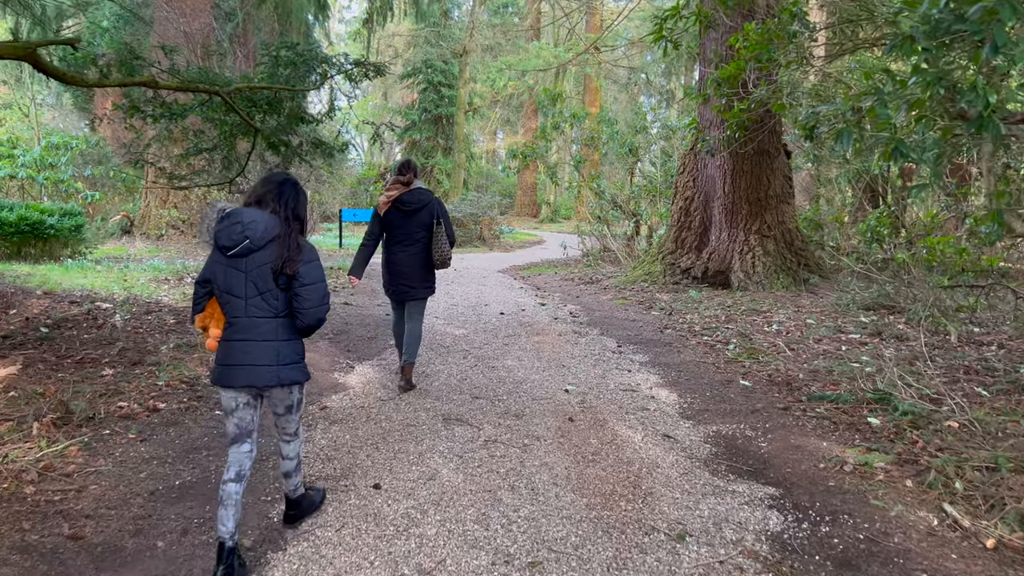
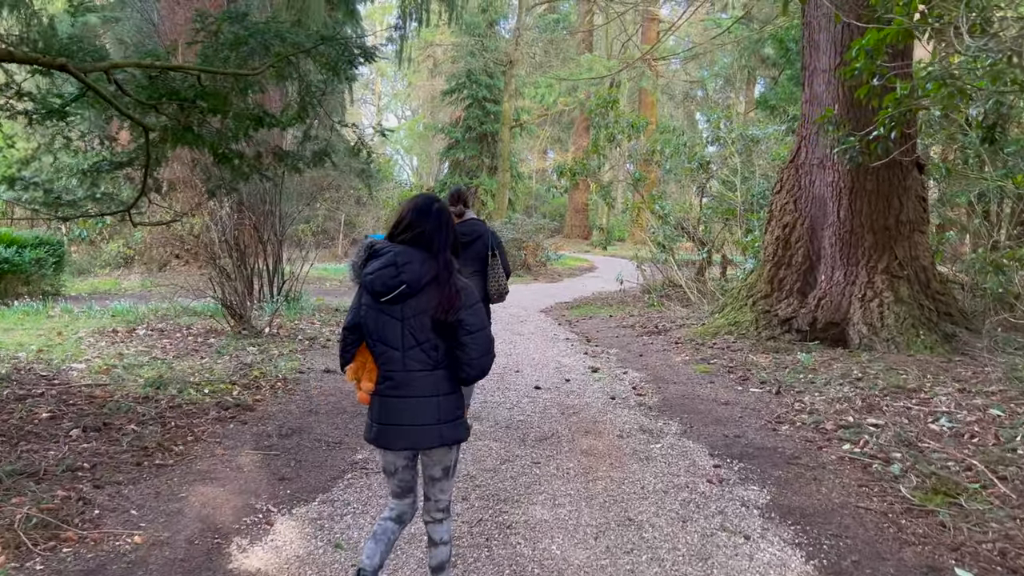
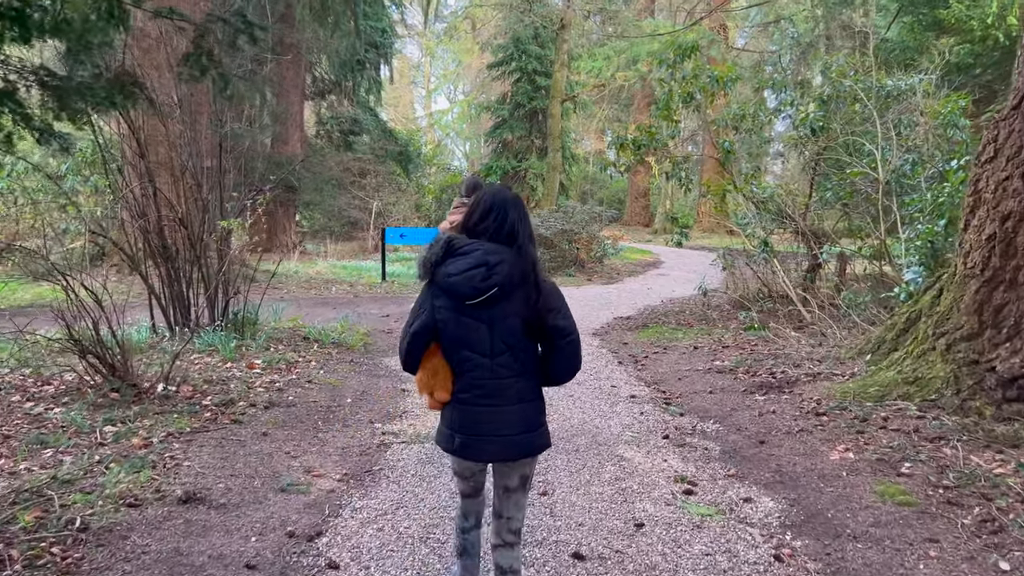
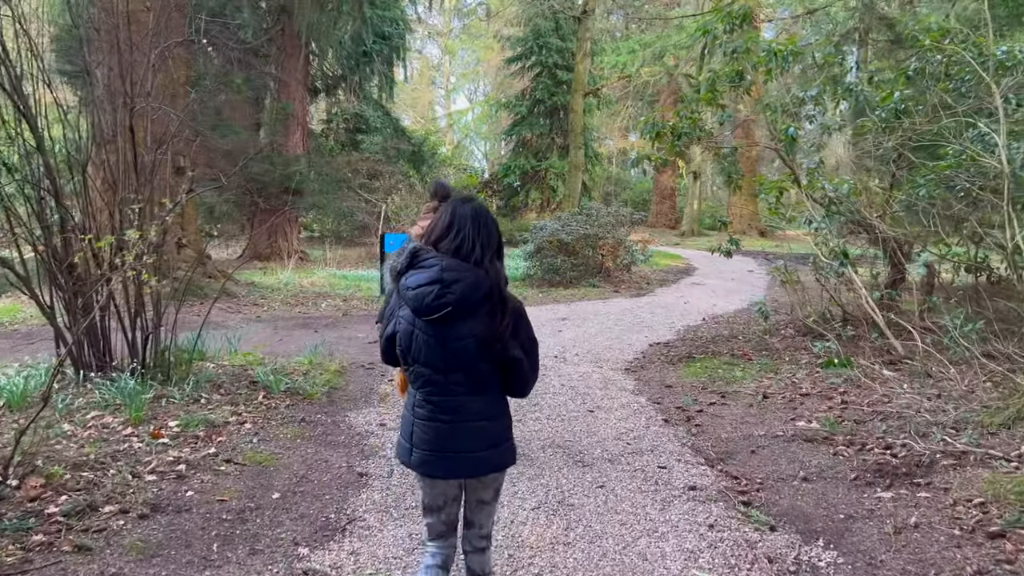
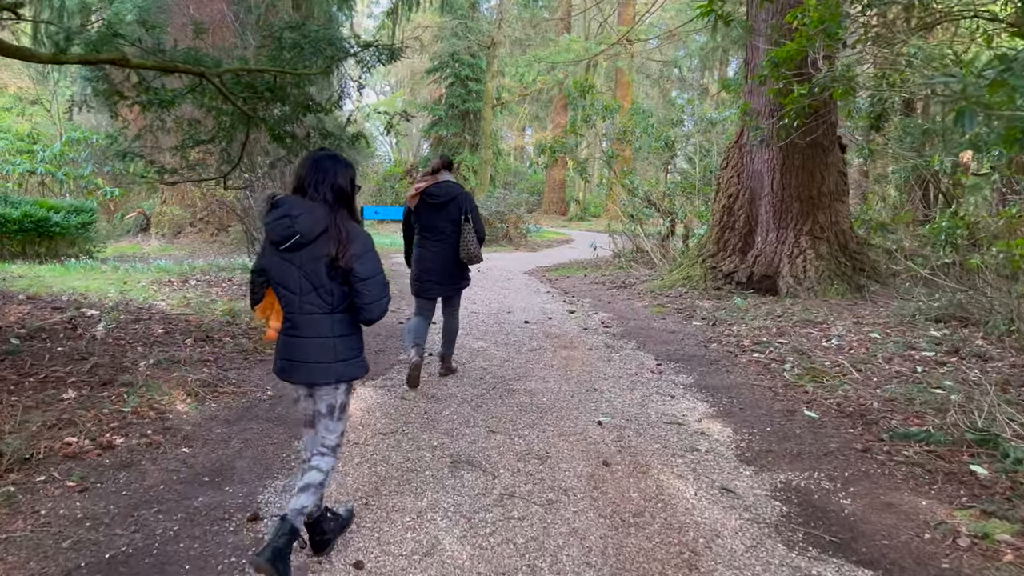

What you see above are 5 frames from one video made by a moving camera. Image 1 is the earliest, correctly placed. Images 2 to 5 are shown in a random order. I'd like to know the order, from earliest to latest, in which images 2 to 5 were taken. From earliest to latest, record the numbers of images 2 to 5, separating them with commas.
5, 2, 3, 4
